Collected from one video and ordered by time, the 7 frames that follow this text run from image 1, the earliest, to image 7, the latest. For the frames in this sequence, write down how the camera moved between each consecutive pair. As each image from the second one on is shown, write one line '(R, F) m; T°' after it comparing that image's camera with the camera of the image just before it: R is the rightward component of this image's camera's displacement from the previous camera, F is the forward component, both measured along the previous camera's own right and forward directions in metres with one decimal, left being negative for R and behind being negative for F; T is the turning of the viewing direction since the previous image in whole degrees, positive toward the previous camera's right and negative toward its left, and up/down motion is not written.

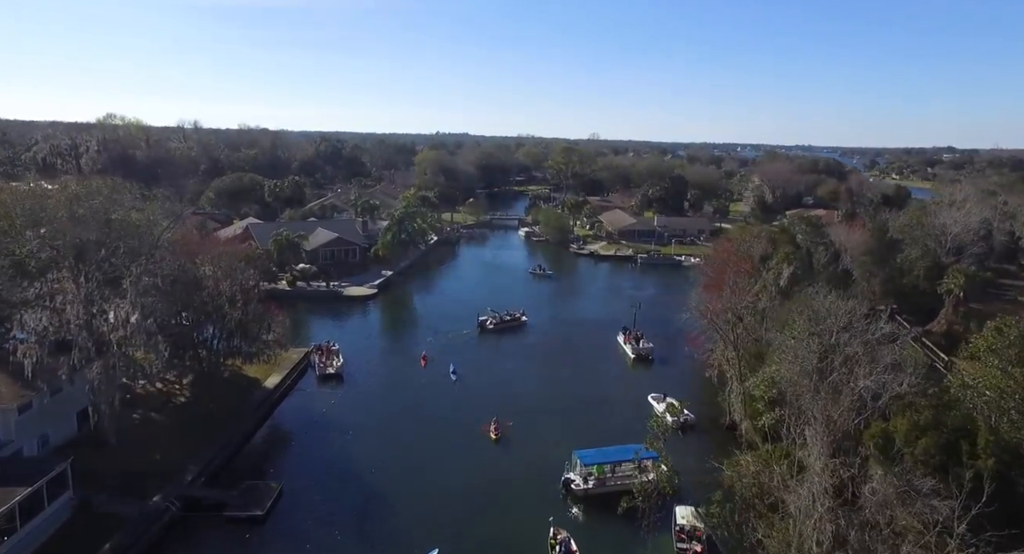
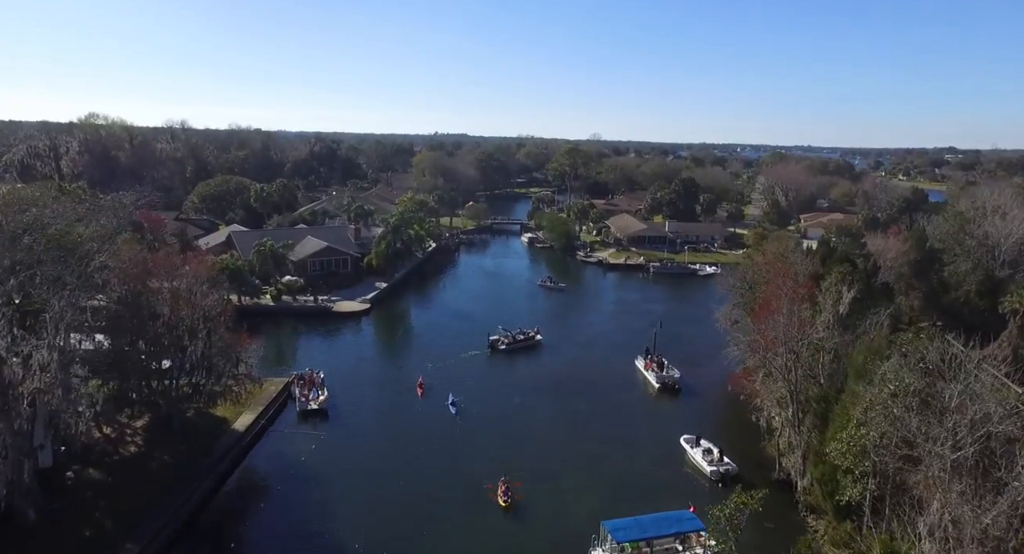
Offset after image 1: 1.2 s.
(-0.4, +4.2) m; 0°
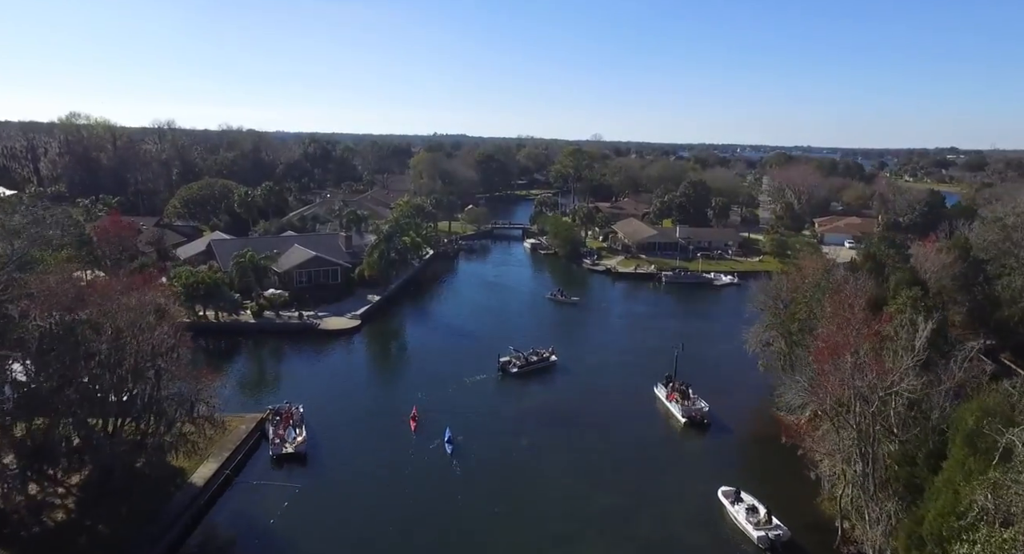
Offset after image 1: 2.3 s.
(-0.3, +3.9) m; 0°
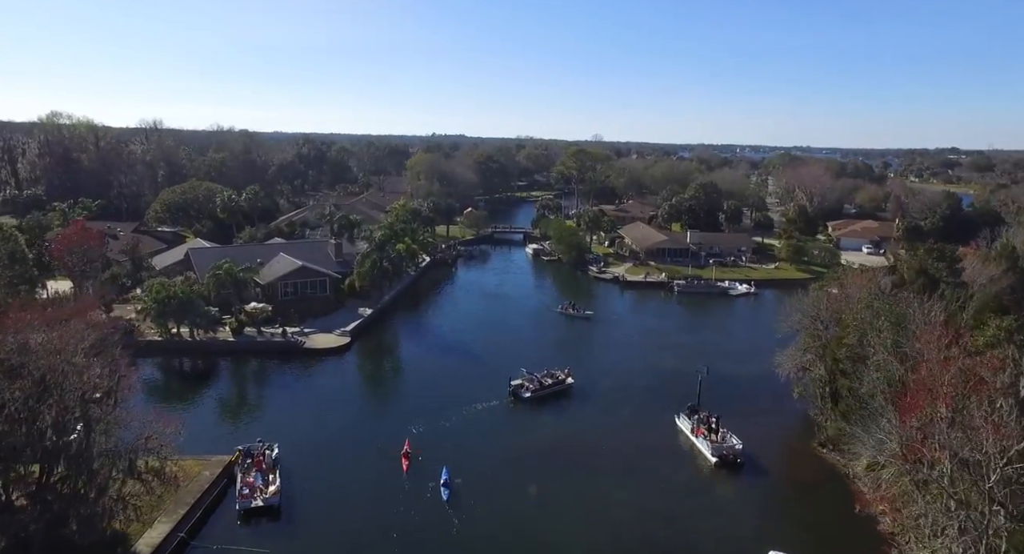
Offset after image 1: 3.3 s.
(-0.3, +3.6) m; 0°
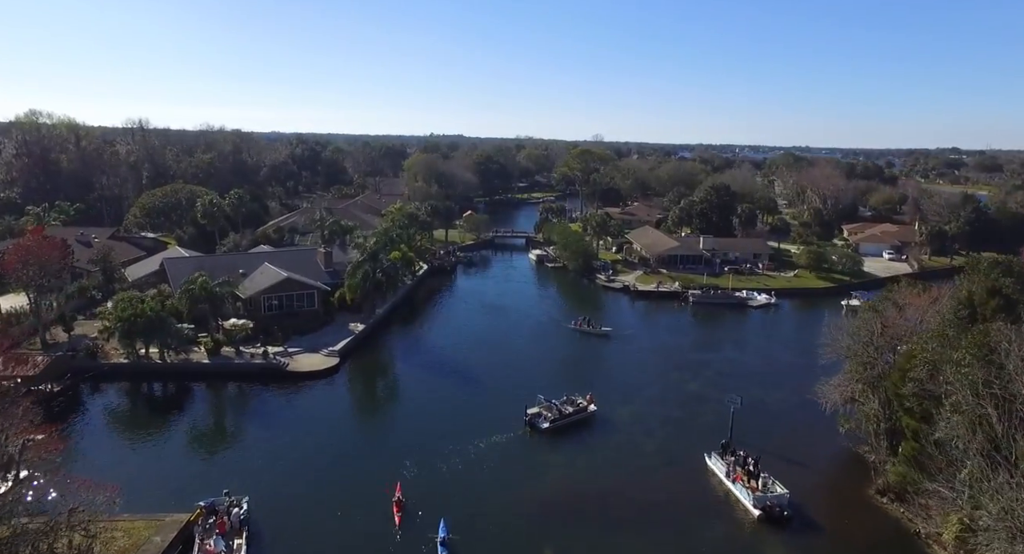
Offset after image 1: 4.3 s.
(-0.4, +3.6) m; 0°
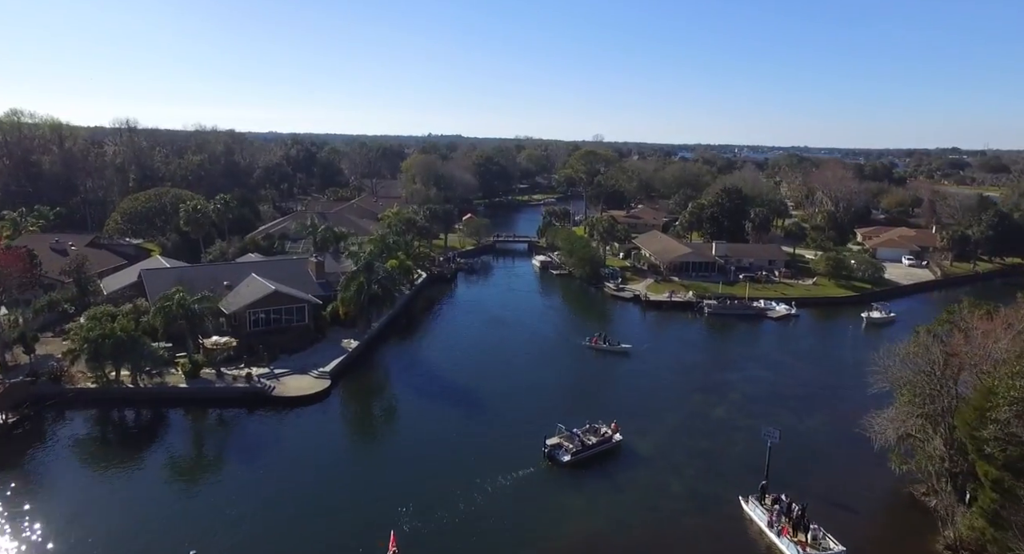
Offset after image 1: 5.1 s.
(-0.4, +3.0) m; 0°
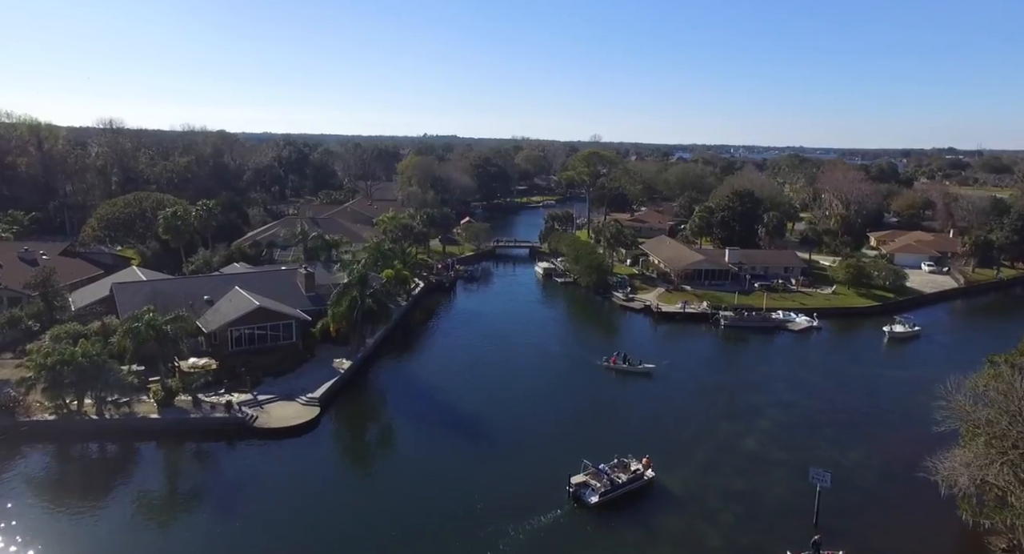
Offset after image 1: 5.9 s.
(-0.6, +3.0) m; 0°
